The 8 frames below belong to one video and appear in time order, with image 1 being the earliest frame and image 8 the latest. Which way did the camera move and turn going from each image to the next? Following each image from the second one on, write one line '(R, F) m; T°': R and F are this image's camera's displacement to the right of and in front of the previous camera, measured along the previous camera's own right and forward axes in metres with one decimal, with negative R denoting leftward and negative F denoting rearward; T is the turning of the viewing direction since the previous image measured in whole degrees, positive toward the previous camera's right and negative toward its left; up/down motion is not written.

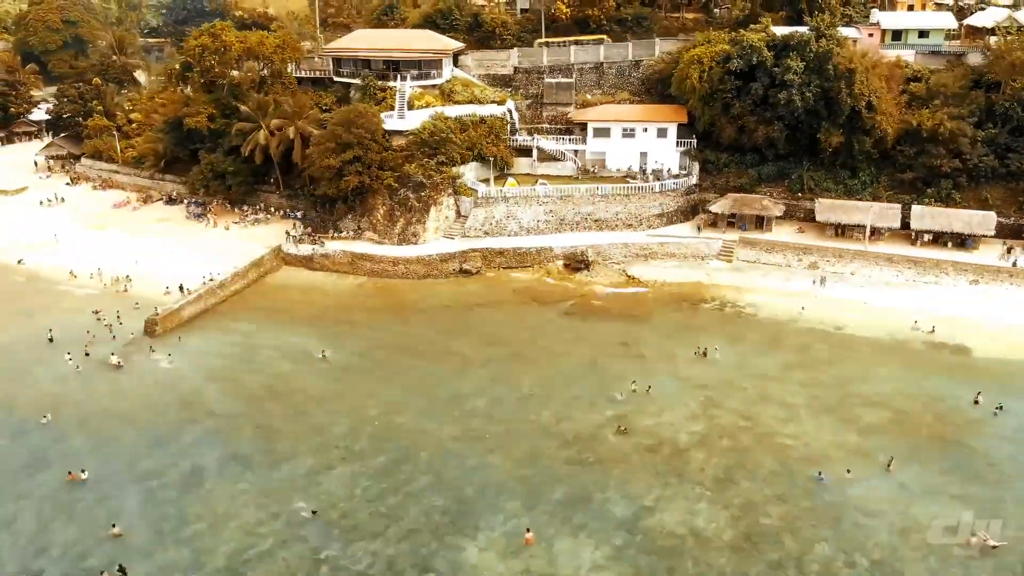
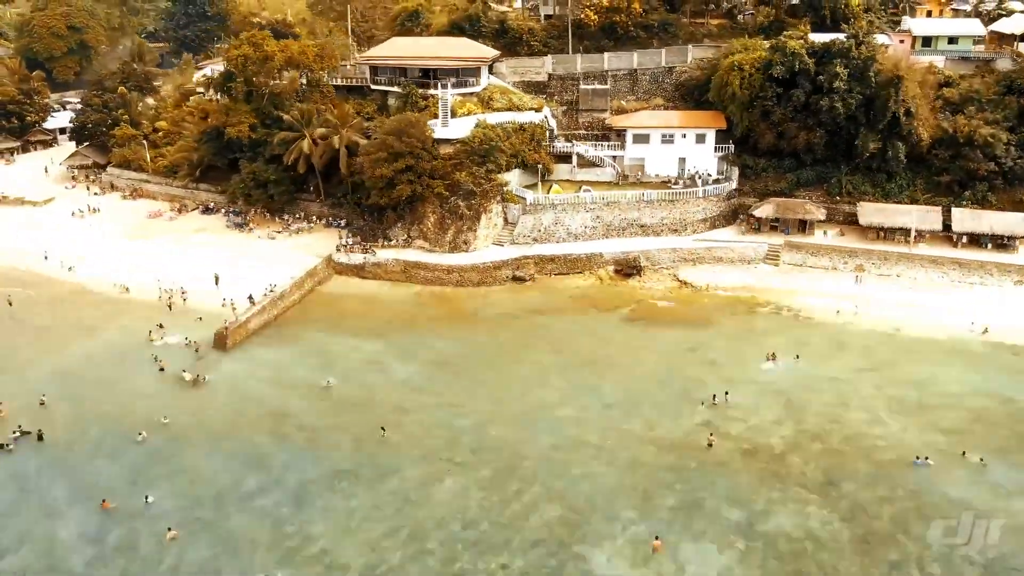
(-3.7, -0.3) m; +2°
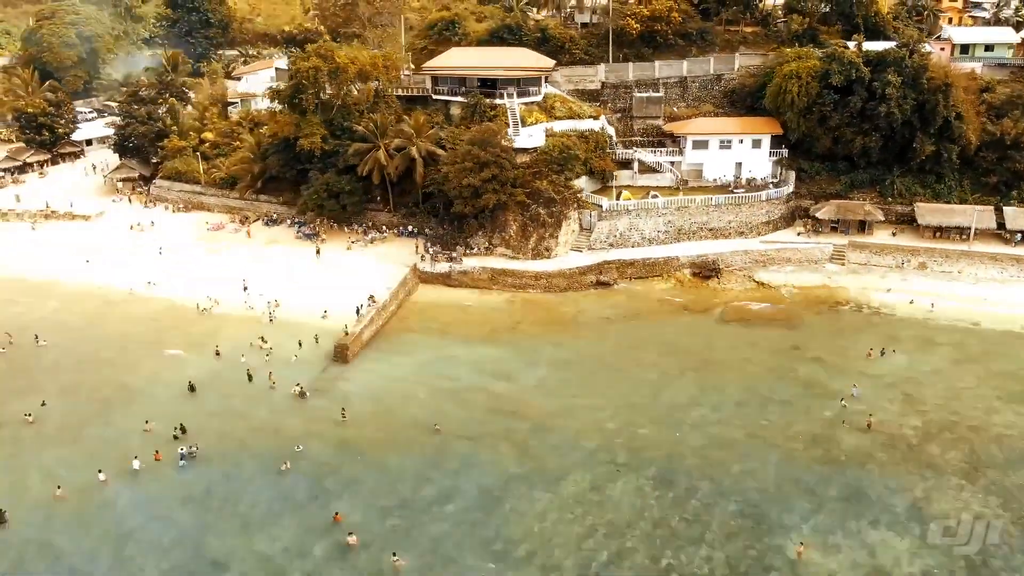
(-6.3, -0.8) m; +4°
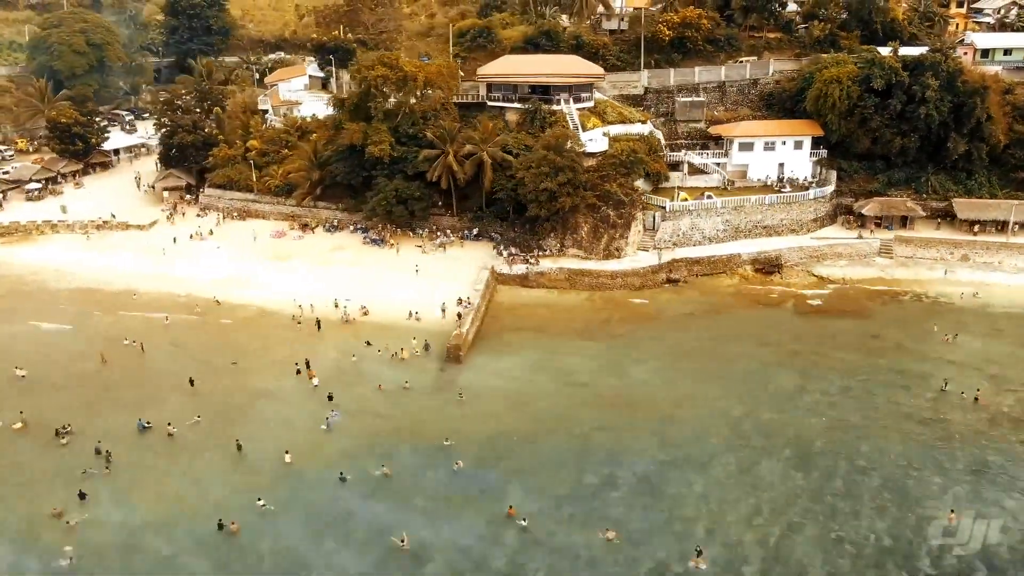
(-6.3, -1.2) m; +4°
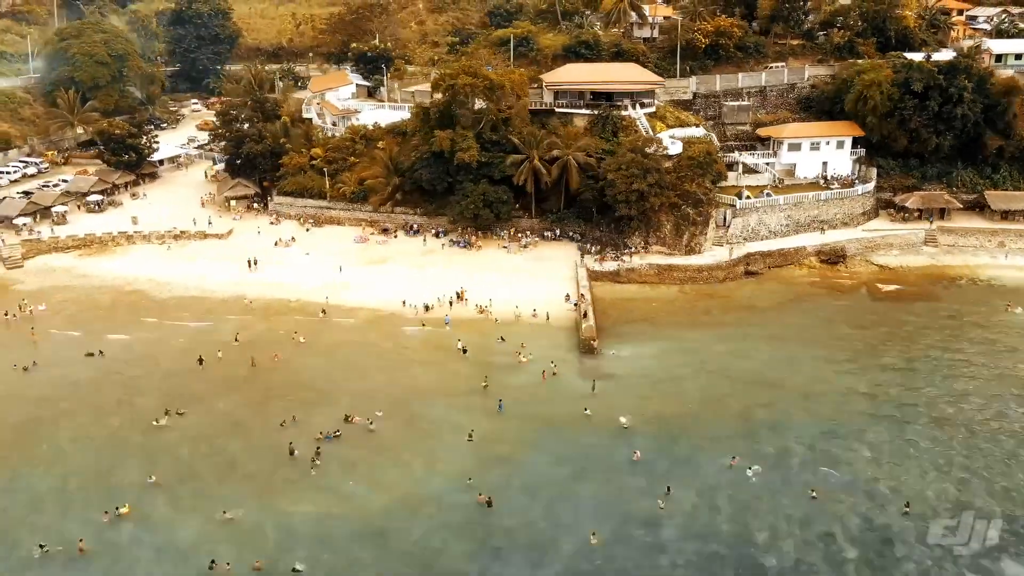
(-8.4, -2.0) m; +5°
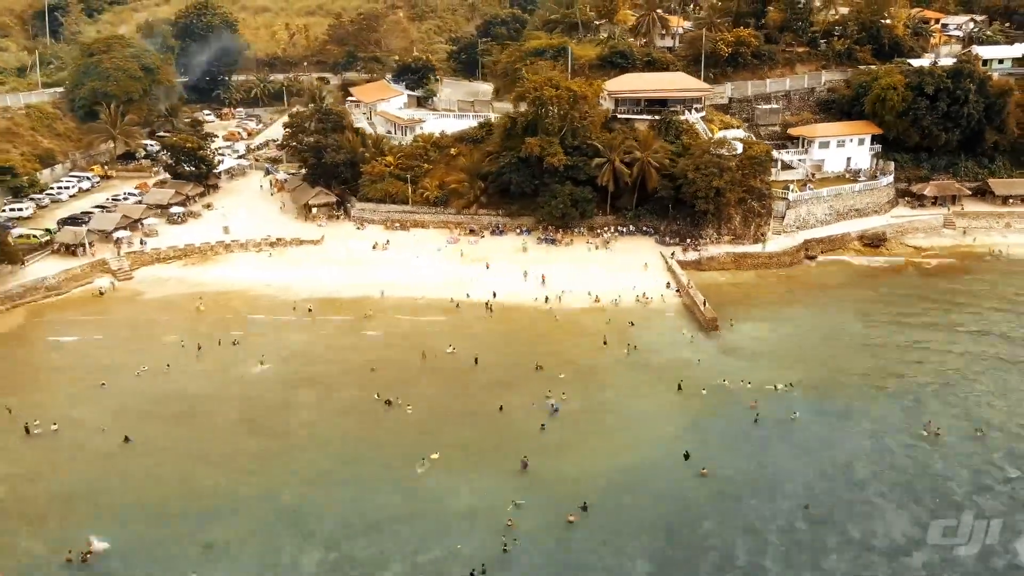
(-10.5, -3.7) m; +6°
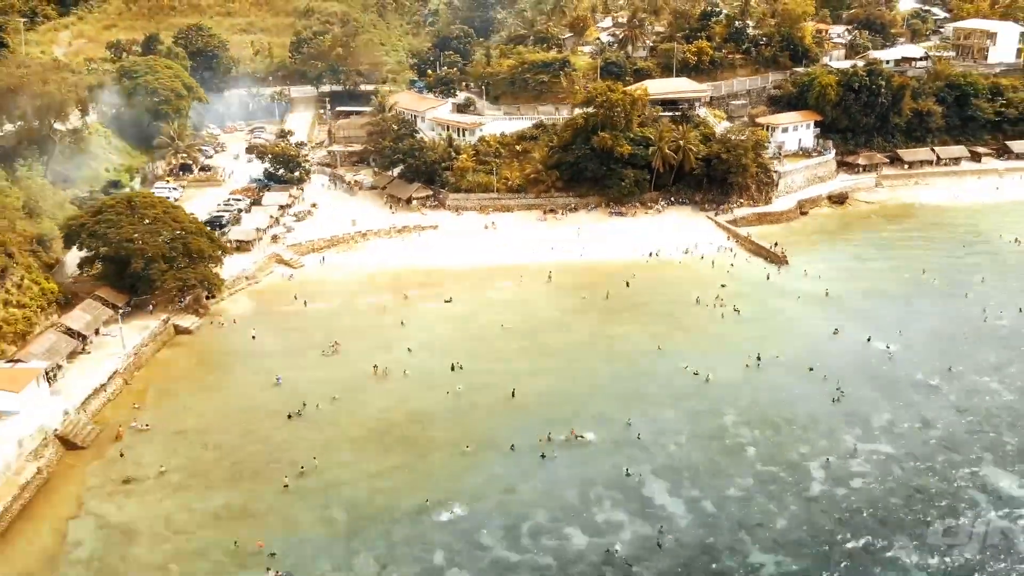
(-21.2, -10.1) m; +14°
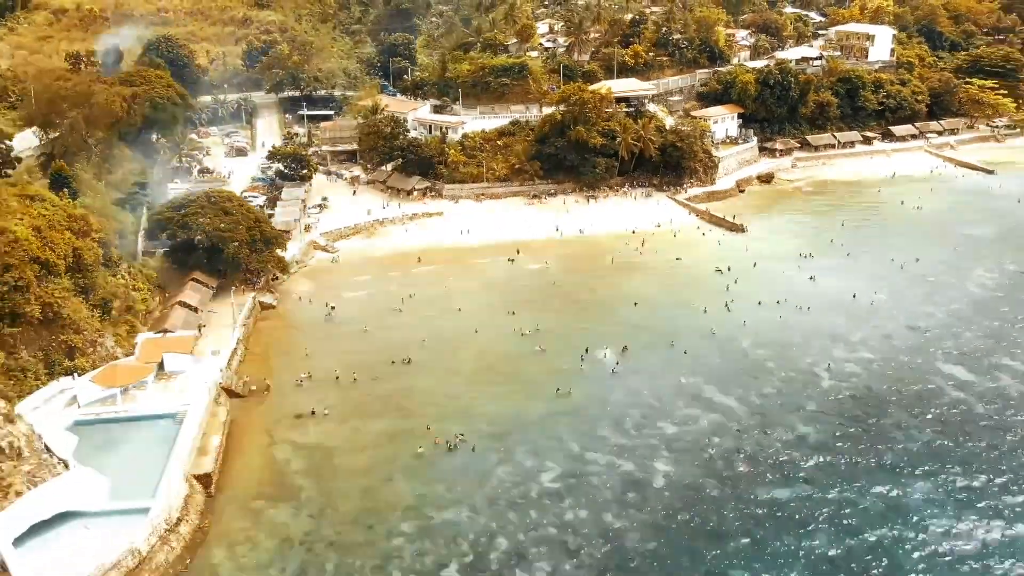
(-10.5, -8.6) m; +8°
